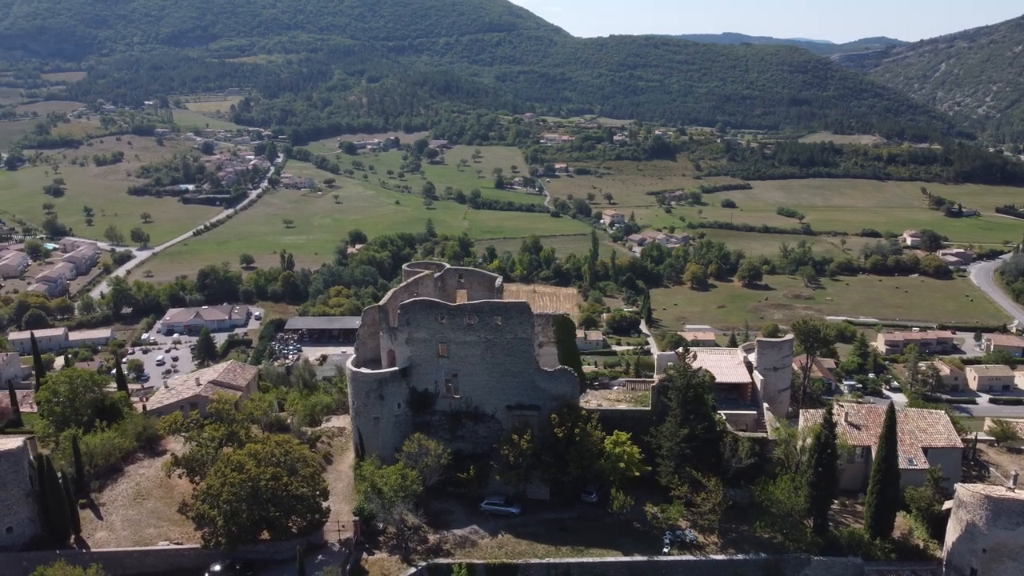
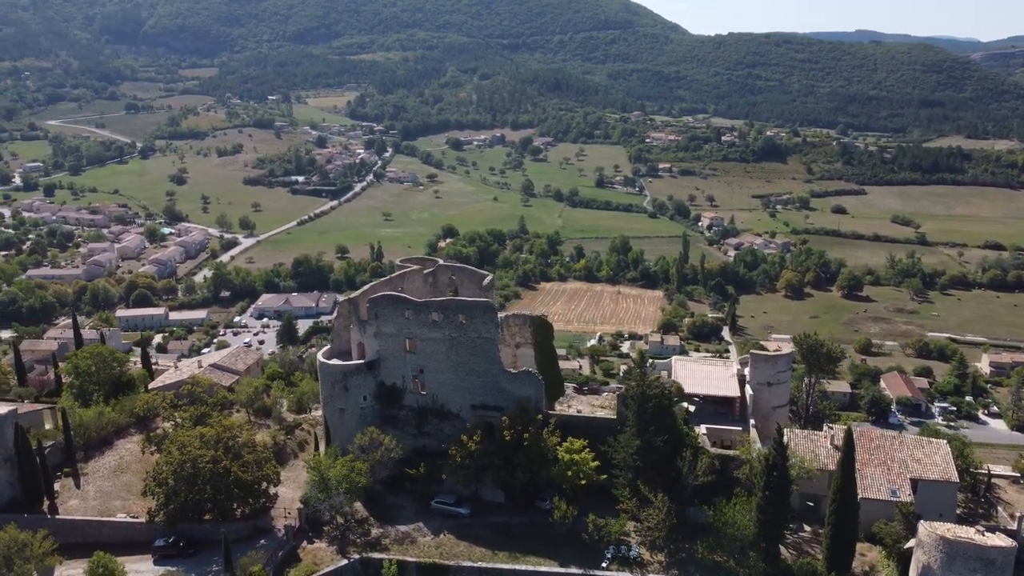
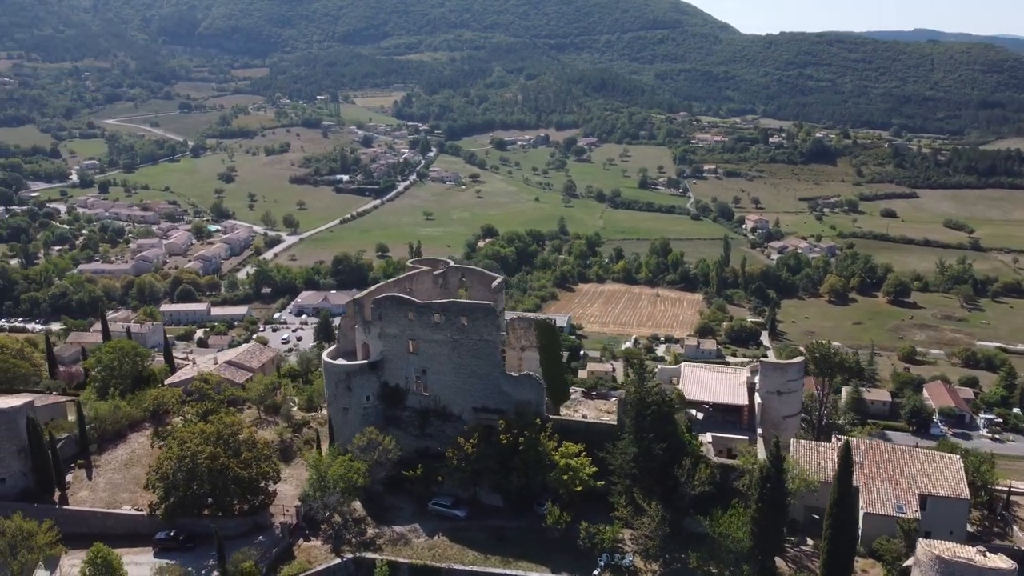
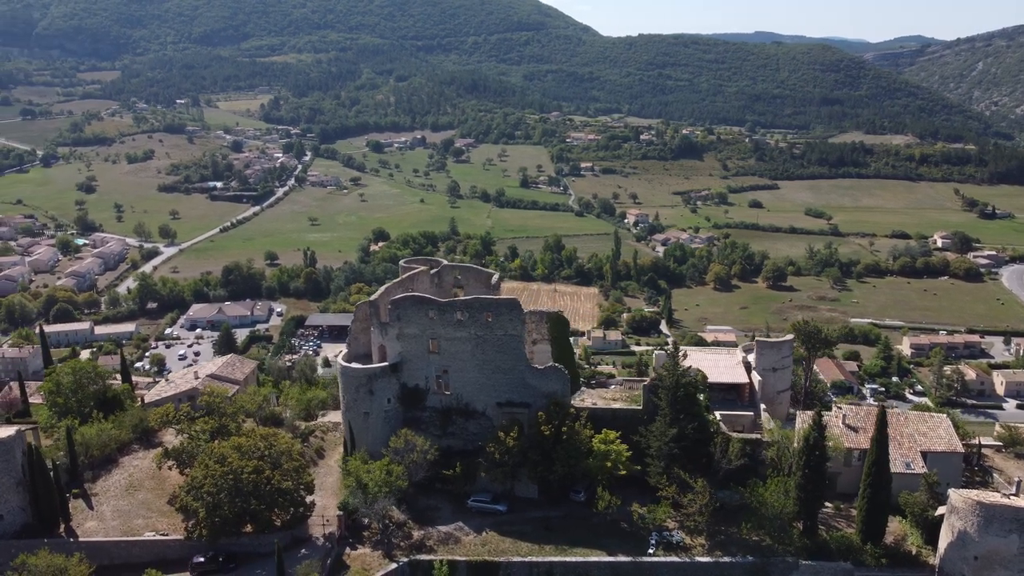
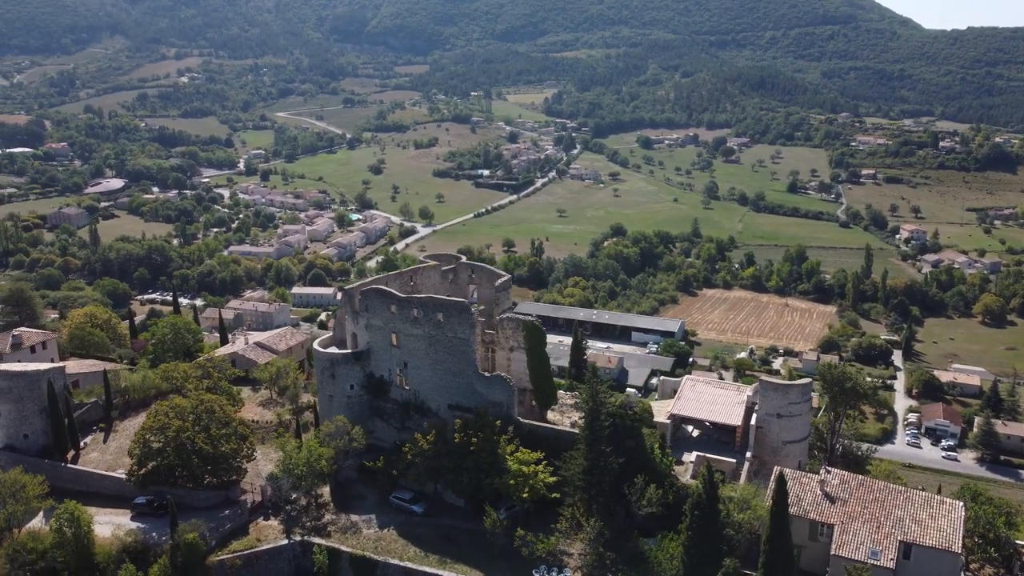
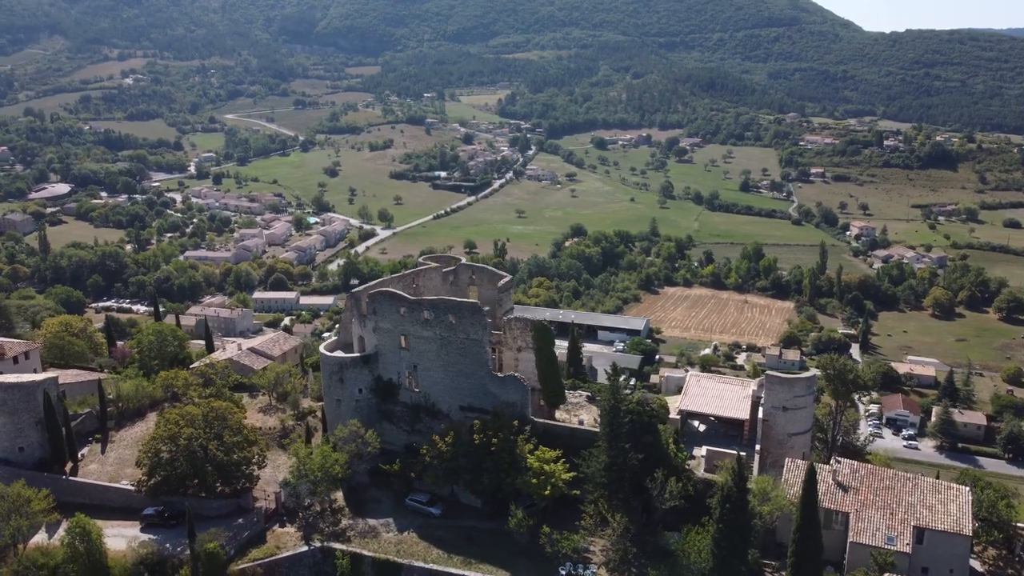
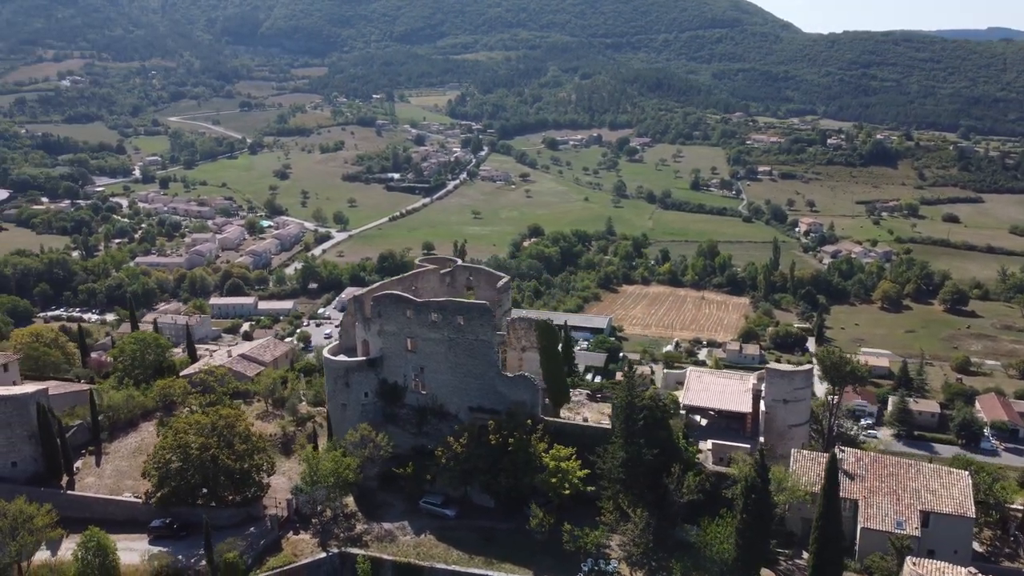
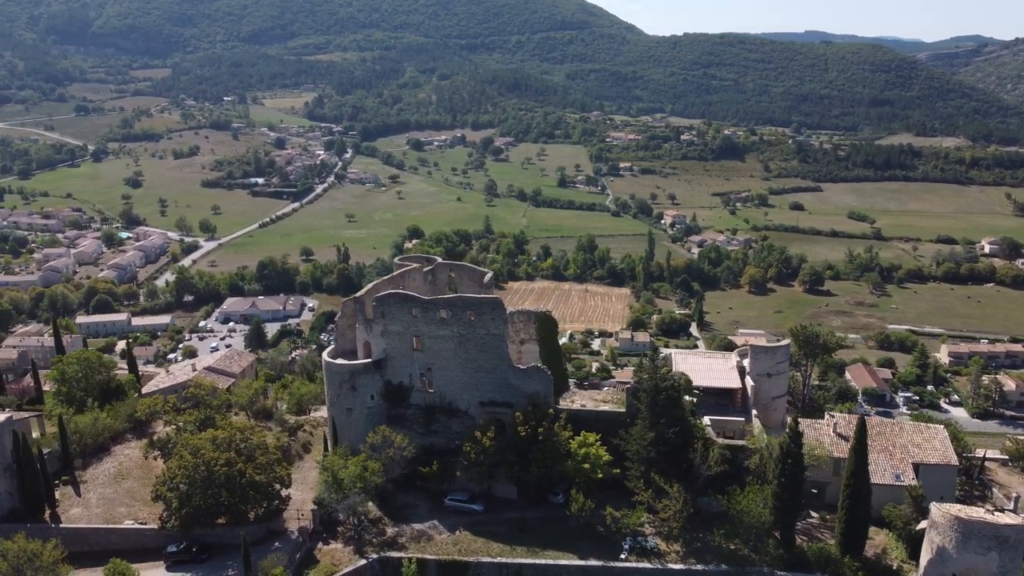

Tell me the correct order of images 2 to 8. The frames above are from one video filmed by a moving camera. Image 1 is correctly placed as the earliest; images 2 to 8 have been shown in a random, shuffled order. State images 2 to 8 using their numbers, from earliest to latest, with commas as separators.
4, 8, 2, 3, 7, 6, 5
